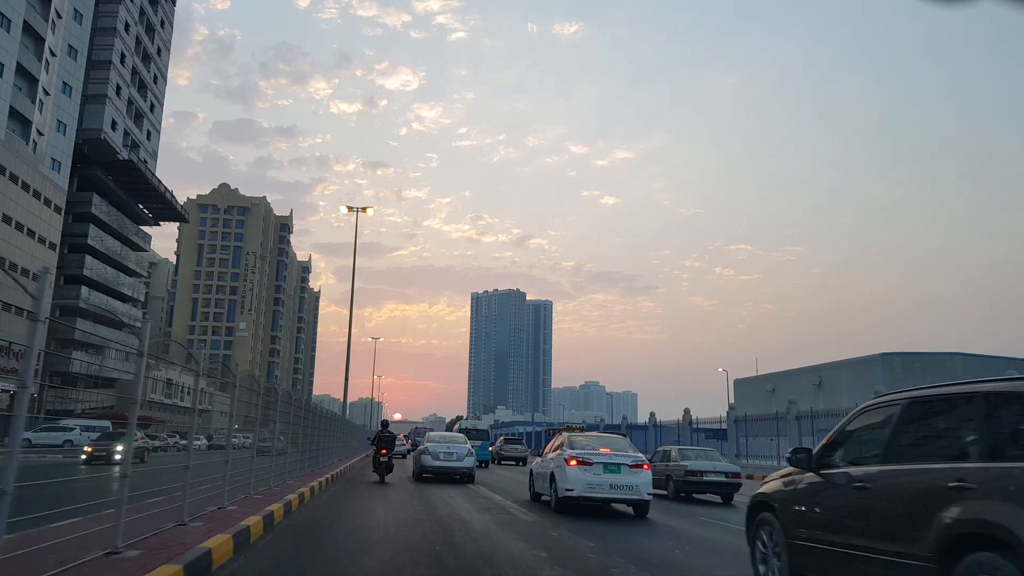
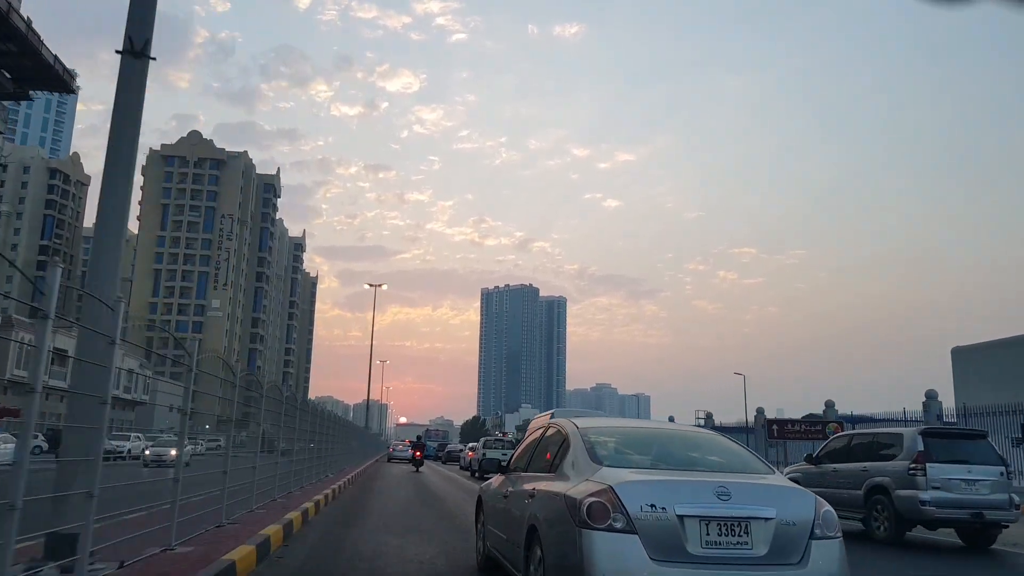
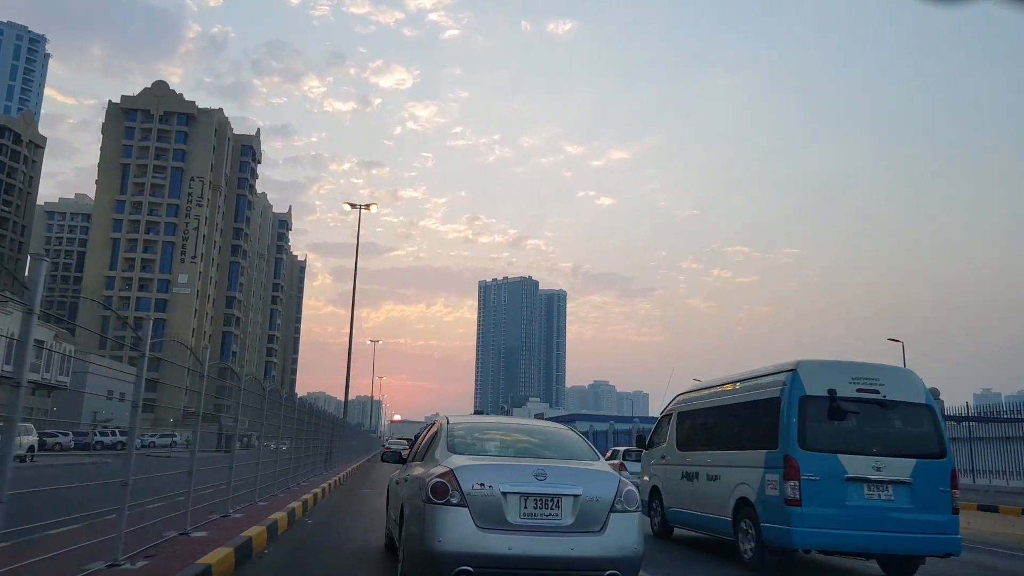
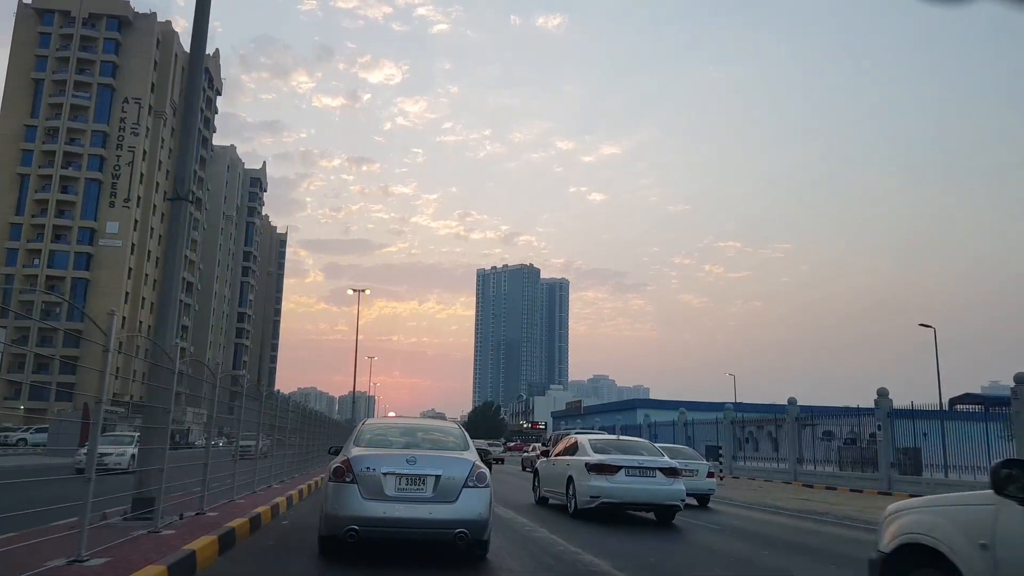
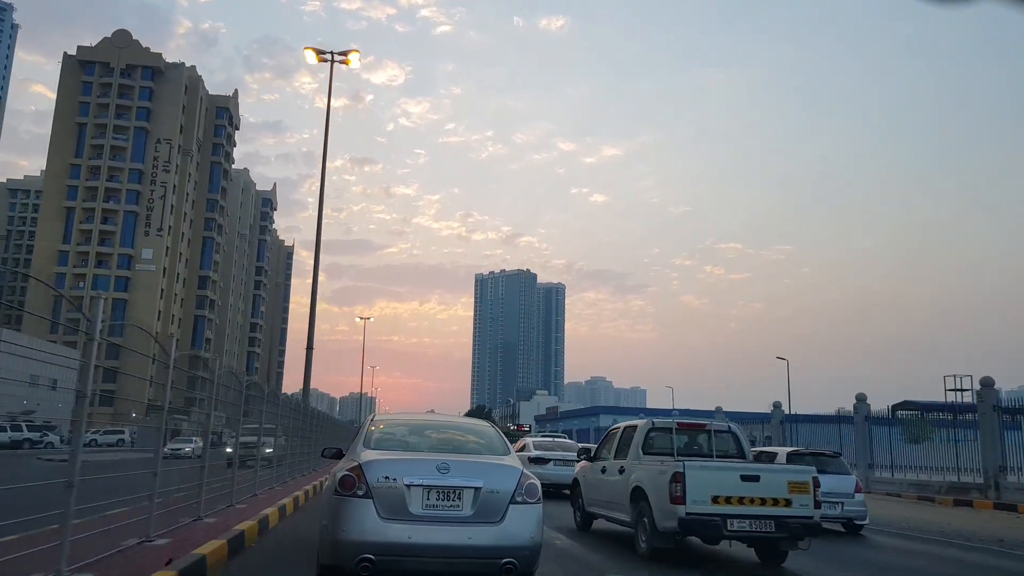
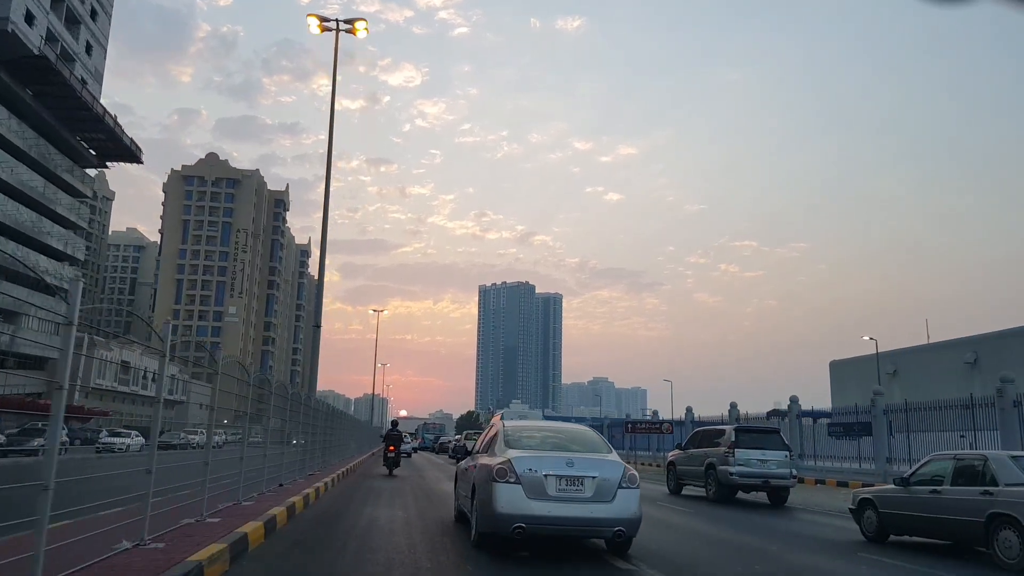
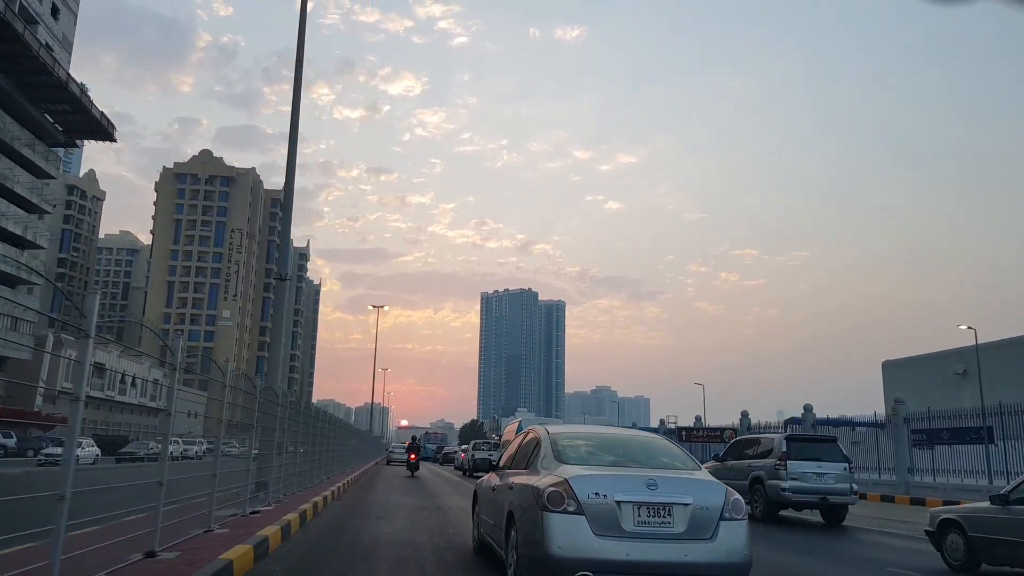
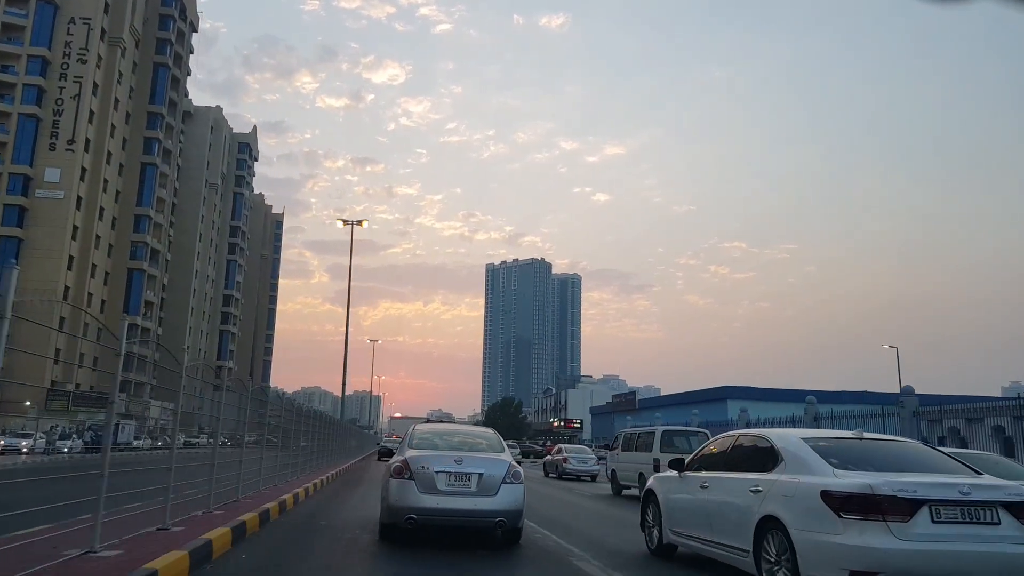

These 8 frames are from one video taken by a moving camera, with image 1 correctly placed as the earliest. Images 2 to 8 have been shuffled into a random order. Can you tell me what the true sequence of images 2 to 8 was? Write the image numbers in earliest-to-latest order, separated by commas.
6, 7, 2, 3, 5, 4, 8
